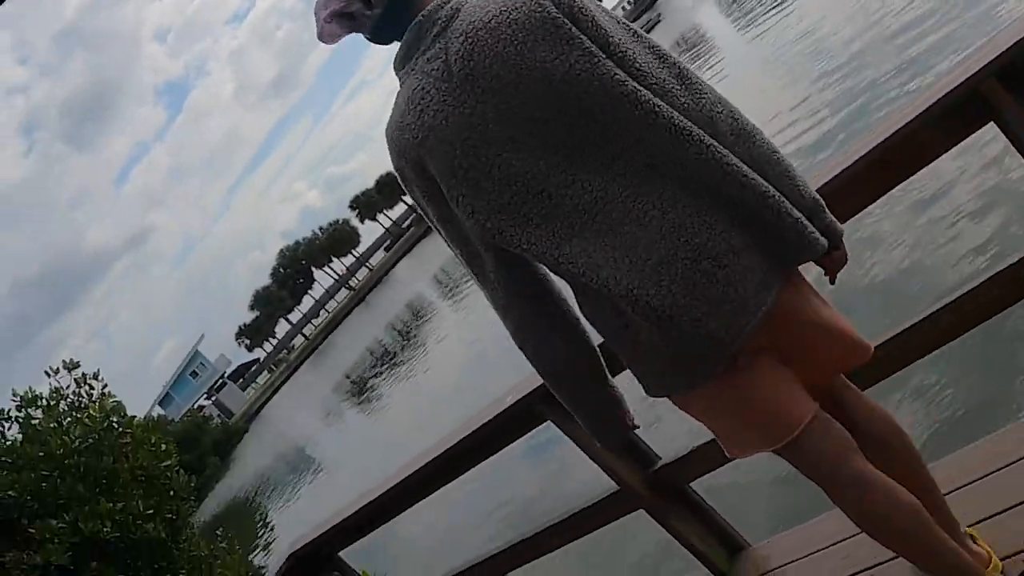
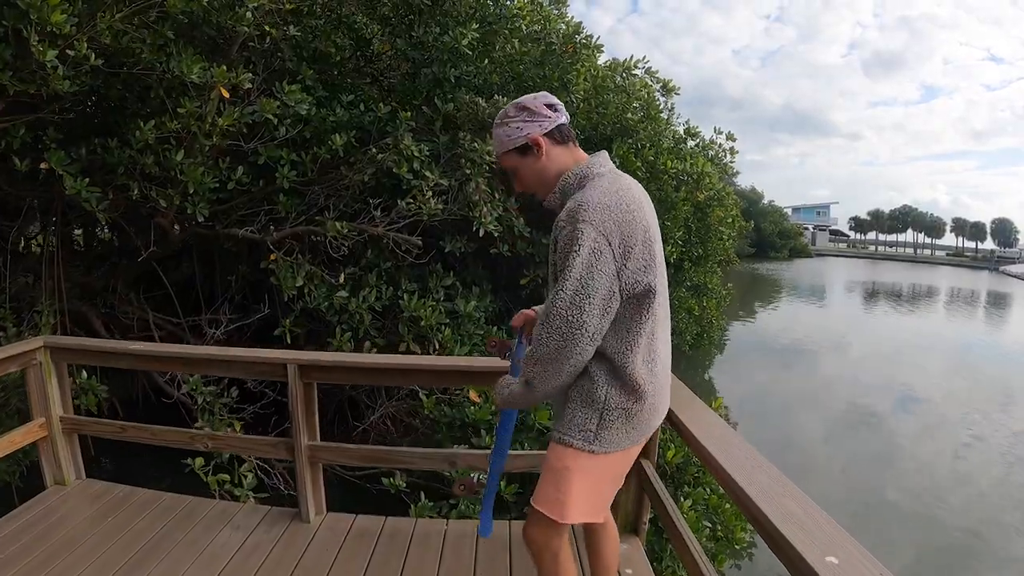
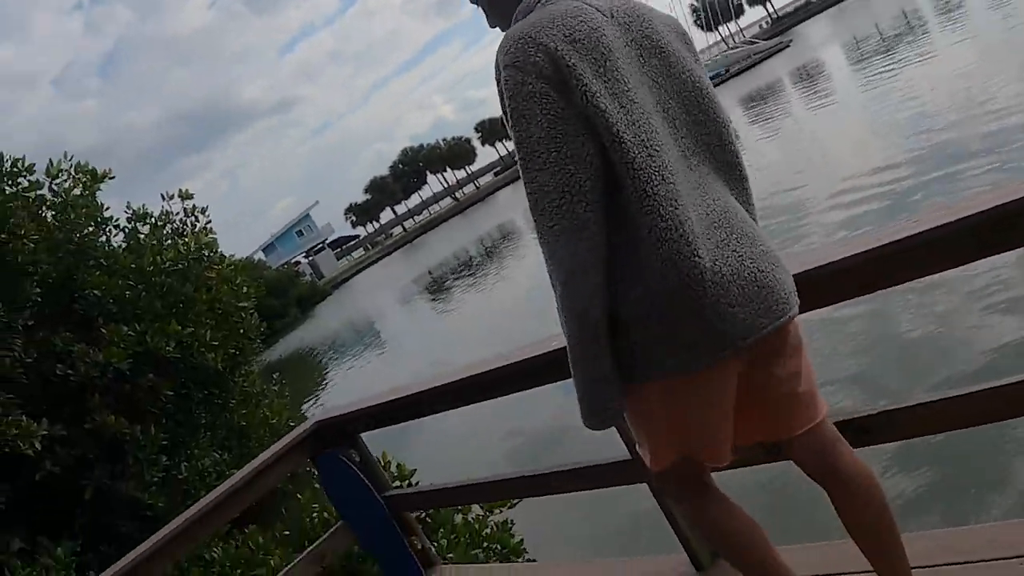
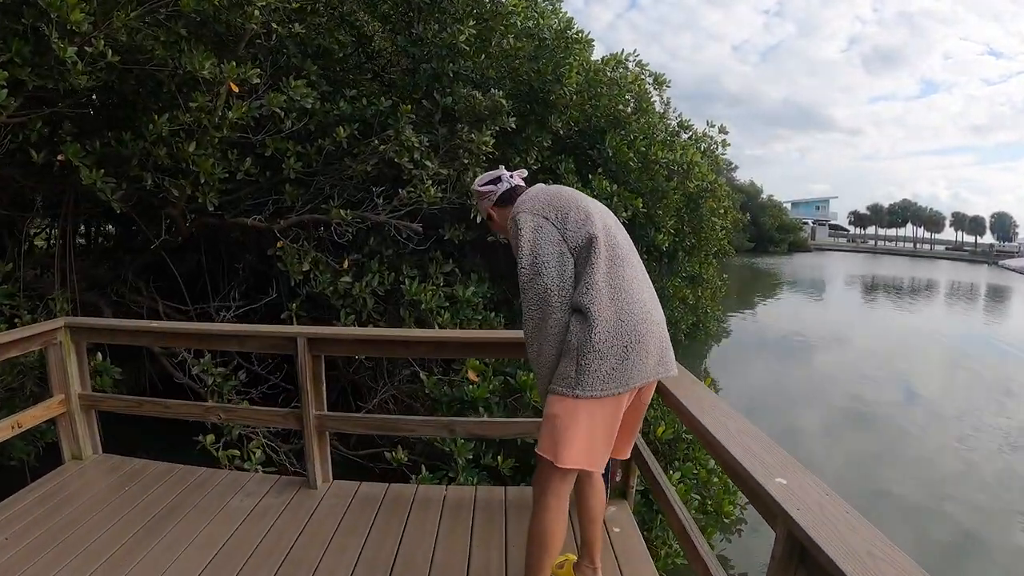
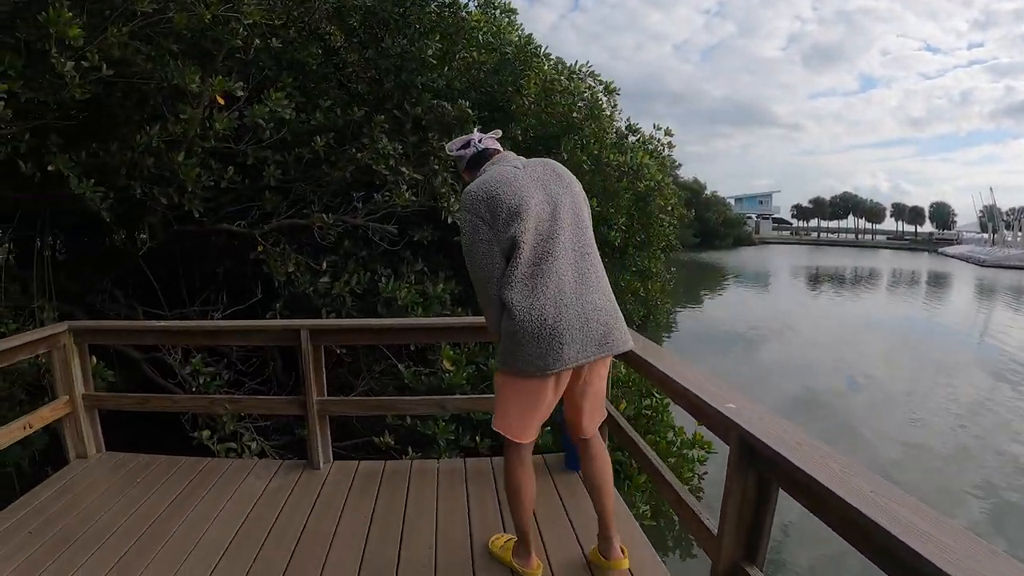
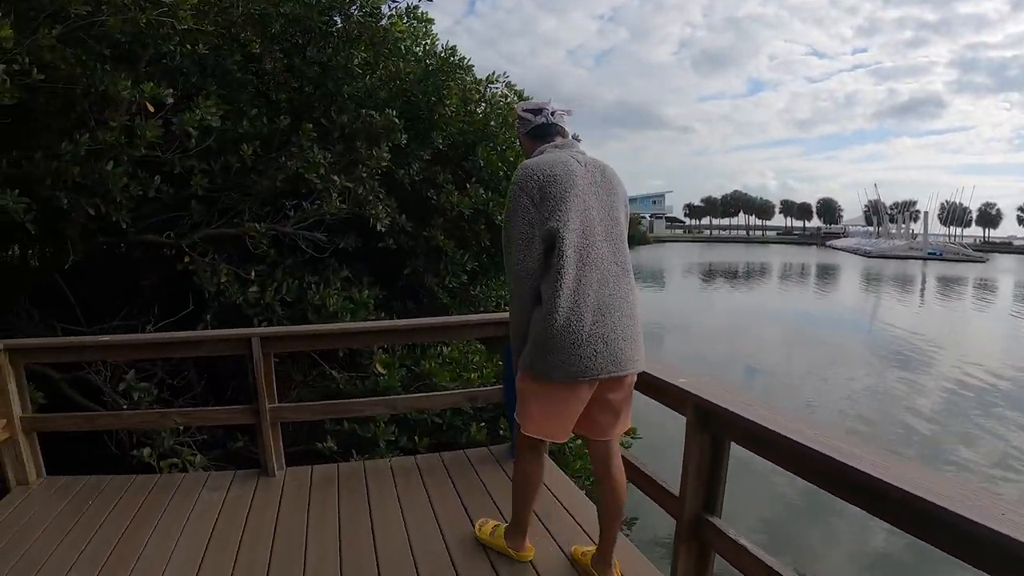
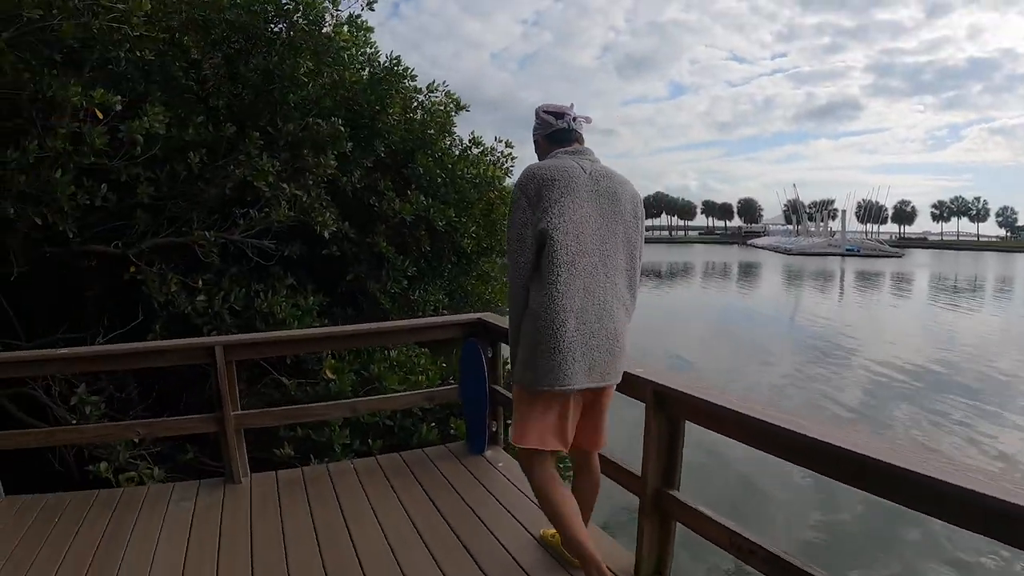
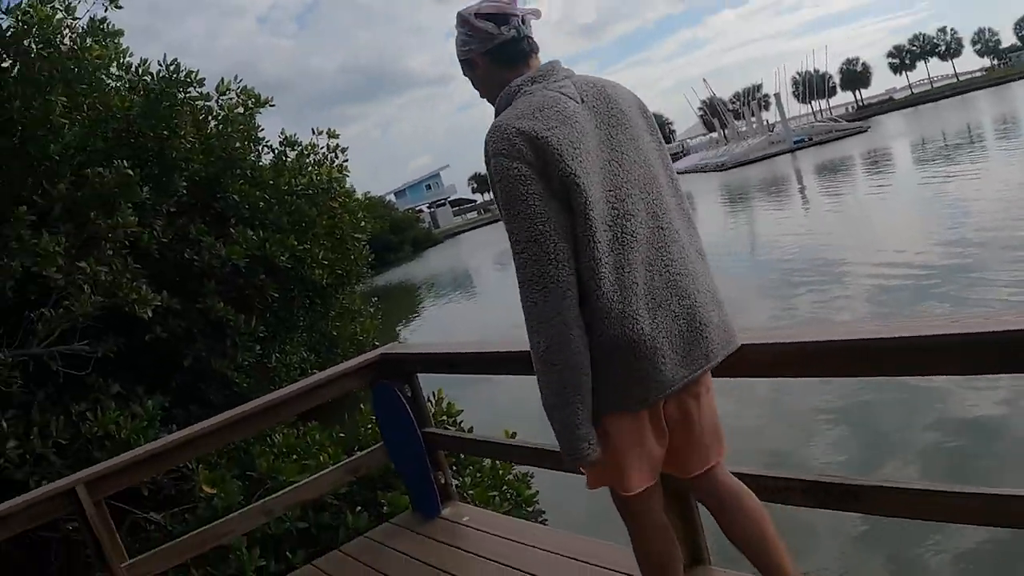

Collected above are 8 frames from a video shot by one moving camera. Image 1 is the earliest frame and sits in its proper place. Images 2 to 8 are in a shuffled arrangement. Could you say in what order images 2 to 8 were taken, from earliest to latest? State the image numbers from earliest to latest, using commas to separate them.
3, 8, 7, 6, 5, 4, 2
